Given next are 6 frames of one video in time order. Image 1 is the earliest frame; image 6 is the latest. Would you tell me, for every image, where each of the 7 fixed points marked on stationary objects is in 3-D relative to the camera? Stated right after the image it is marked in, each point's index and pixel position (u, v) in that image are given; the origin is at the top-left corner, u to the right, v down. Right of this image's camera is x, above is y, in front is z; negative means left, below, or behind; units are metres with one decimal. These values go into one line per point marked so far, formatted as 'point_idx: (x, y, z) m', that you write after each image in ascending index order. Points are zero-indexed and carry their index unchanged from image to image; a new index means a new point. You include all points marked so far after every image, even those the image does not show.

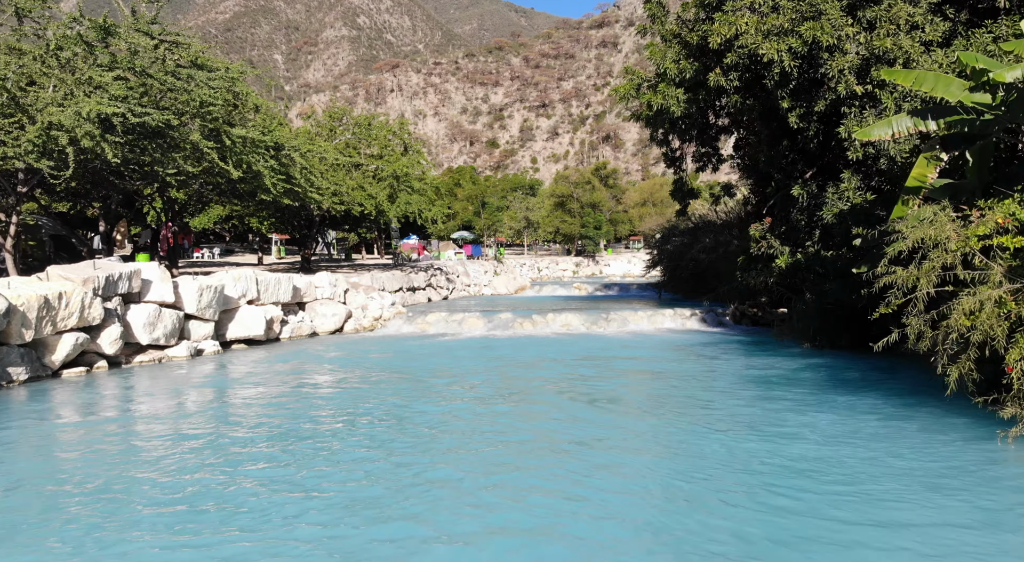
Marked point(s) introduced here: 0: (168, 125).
0: (-8.0, +3.7, +19.8) m
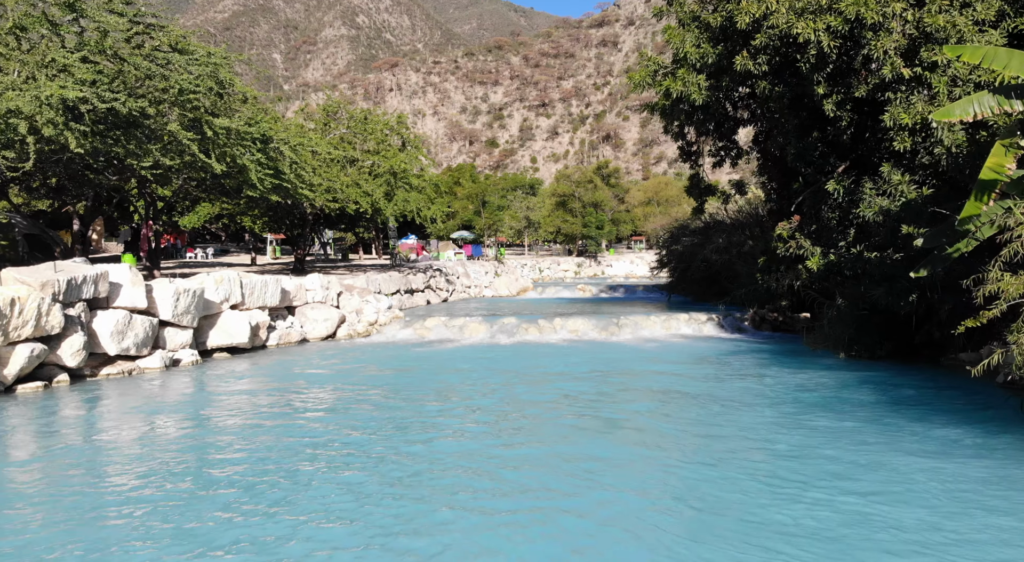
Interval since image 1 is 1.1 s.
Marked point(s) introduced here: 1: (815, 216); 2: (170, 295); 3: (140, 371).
0: (-7.9, +3.6, +18.1) m
1: (+6.6, +1.4, +18.5) m
2: (-6.6, -0.3, +16.4) m
3: (-7.0, -1.7, +15.9) m
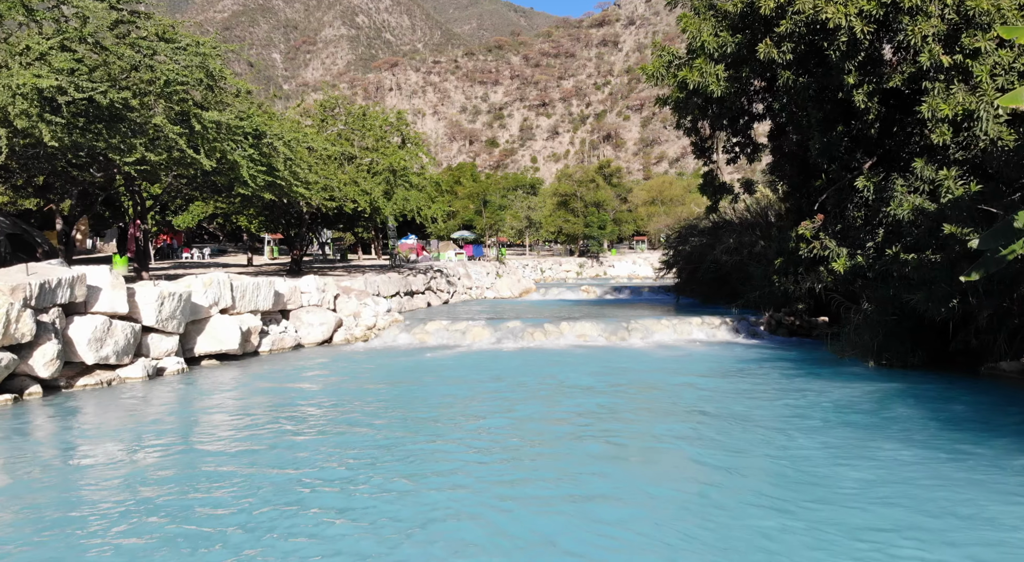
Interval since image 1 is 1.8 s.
0: (-7.8, +3.6, +17.1) m
1: (+6.7, +1.4, +17.5) m
2: (-6.5, -0.3, +15.4) m
3: (-6.8, -1.8, +14.8) m
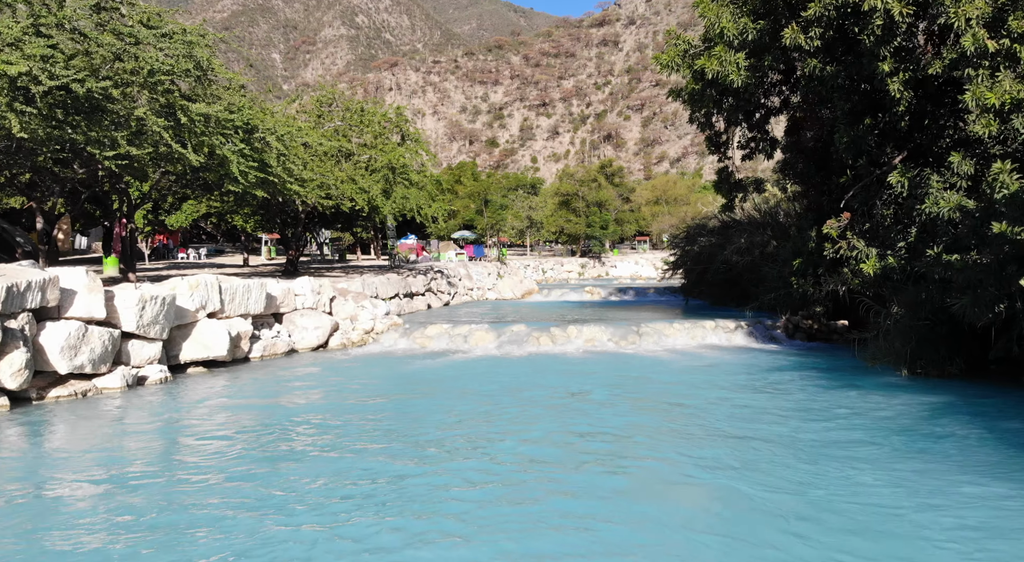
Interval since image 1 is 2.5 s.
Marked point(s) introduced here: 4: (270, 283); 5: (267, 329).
0: (-7.7, +3.5, +16.0) m
1: (+6.9, +1.3, +16.4) m
2: (-6.4, -0.4, +14.3) m
3: (-6.7, -1.8, +13.8) m
4: (-5.6, -0.1, +19.7) m
5: (-5.5, -1.1, +19.1) m
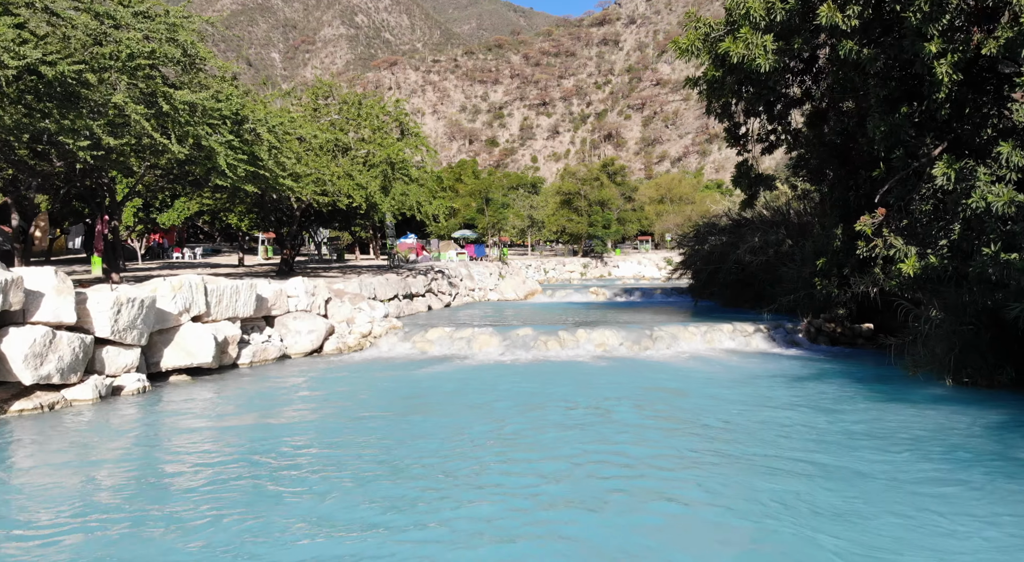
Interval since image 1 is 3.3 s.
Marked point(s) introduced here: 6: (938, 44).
0: (-7.5, +3.5, +14.8) m
1: (+7.0, +1.3, +15.2) m
2: (-6.2, -0.4, +13.1) m
3: (-6.6, -1.8, +12.5) m
4: (-5.5, -0.1, +18.5) m
5: (-5.4, -1.1, +17.9) m
6: (+6.2, +3.5, +12.4) m
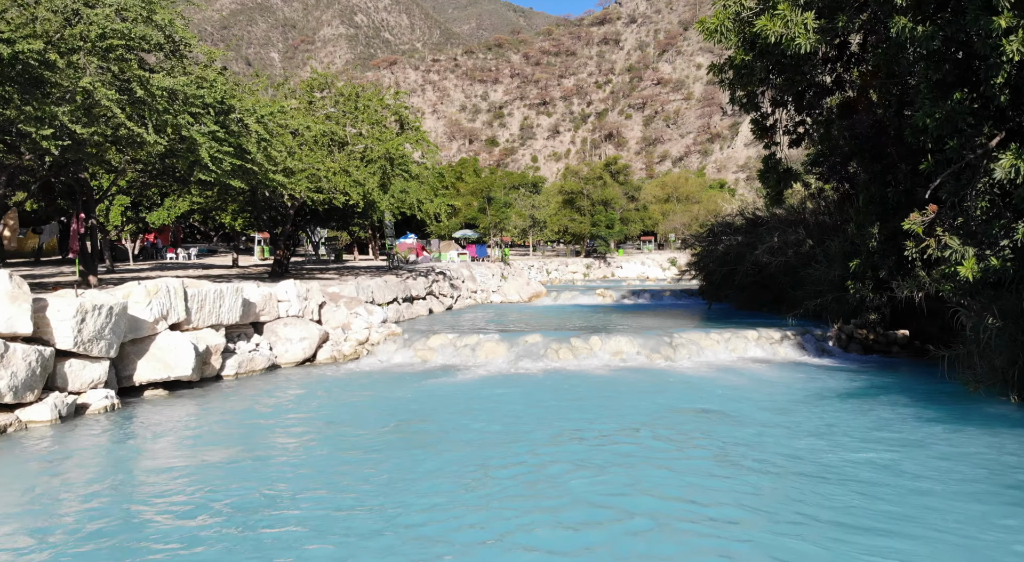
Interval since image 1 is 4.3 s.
0: (-7.3, +3.4, +13.3) m
1: (+7.2, +1.2, +13.7) m
2: (-6.0, -0.5, +11.6) m
3: (-6.4, -1.9, +11.1) m
4: (-5.3, -0.1, +17.0) m
5: (-5.2, -1.2, +16.4) m
6: (+6.4, +3.4, +10.9) m
